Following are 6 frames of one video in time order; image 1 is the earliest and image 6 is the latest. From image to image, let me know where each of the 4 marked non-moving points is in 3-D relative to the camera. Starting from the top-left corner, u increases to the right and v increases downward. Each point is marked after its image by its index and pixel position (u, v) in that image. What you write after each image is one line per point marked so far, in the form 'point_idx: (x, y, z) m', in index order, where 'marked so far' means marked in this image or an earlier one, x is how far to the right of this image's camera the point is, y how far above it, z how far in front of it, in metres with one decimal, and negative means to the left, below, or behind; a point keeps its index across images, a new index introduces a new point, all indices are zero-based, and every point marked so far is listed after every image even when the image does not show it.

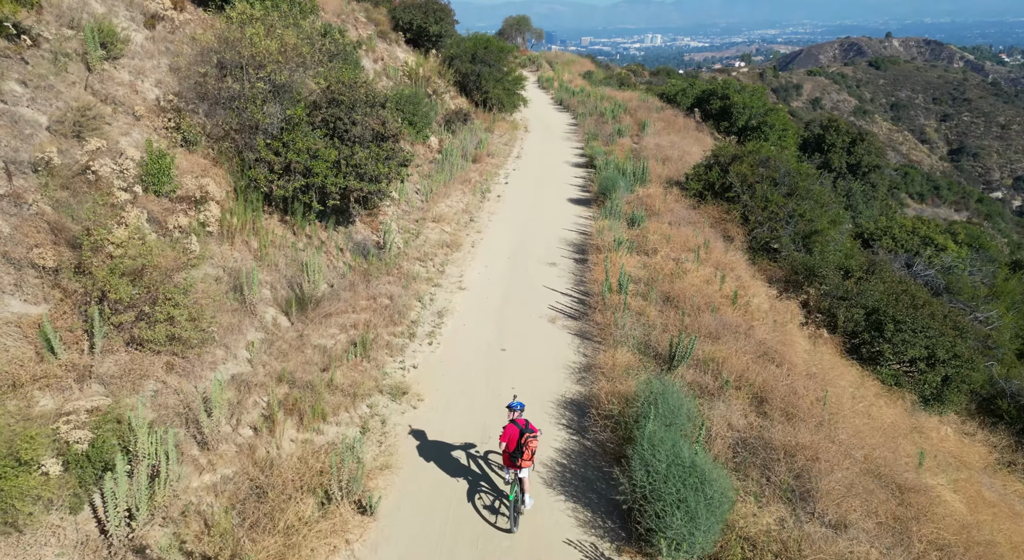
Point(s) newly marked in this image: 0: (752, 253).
0: (+5.0, +0.6, +14.8) m
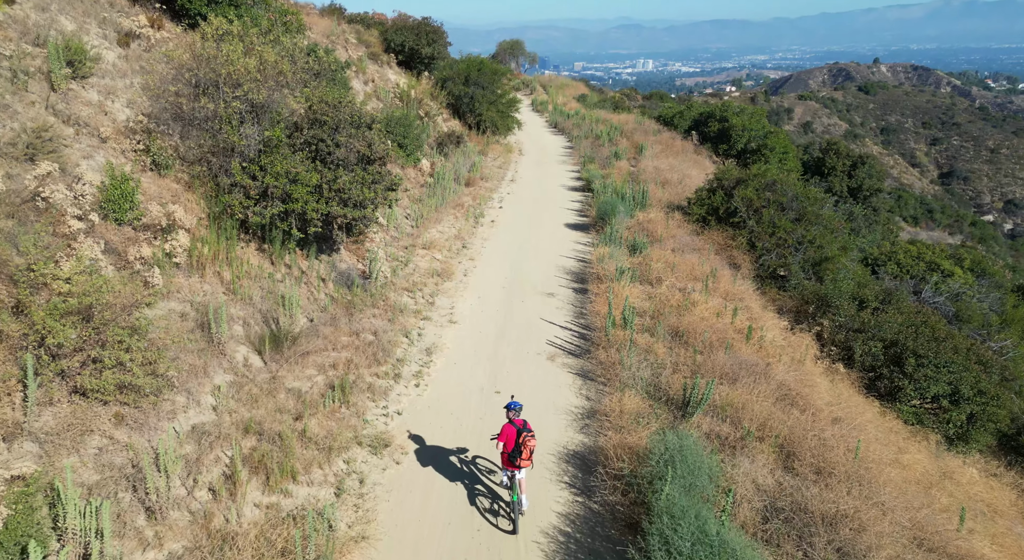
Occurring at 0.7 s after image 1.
0: (+4.9, 0.0, +14.0) m
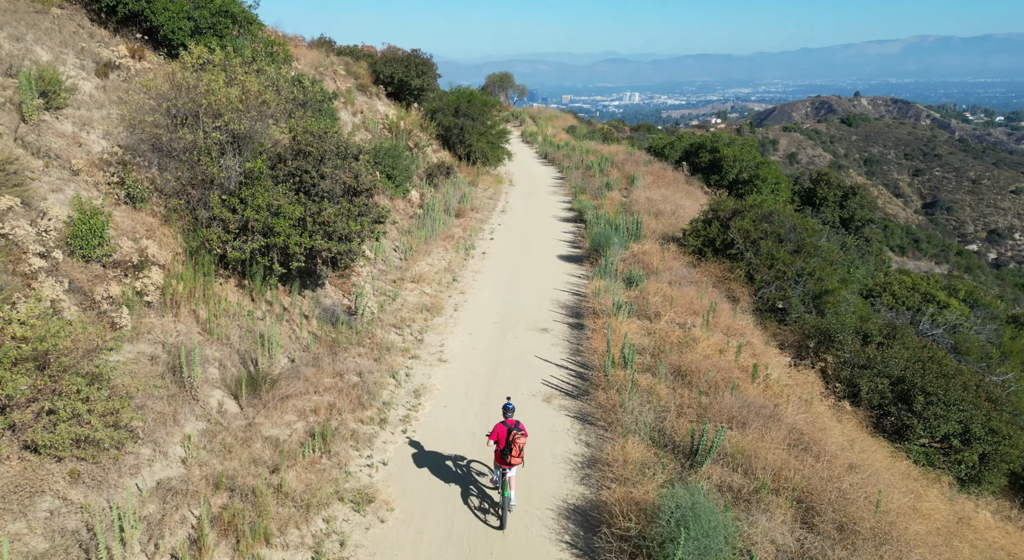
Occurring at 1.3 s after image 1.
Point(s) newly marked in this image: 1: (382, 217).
0: (+4.8, -0.7, +13.6) m
1: (-2.2, +1.0, +11.7) m
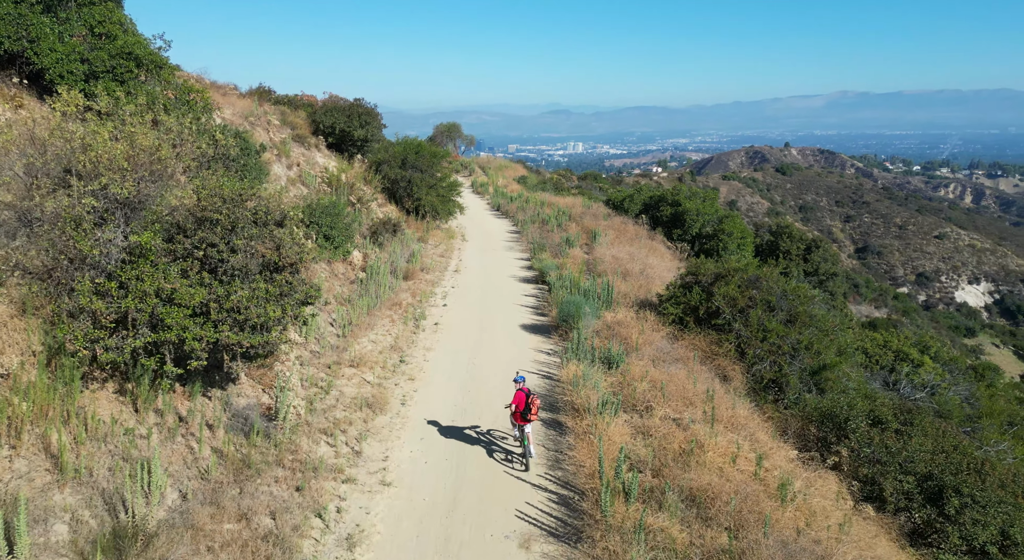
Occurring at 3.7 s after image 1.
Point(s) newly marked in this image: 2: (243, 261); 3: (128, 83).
0: (+4.1, -2.0, +11.8) m
1: (-2.7, -0.2, +9.6) m
2: (-3.3, +0.2, +8.6) m
3: (-6.9, +3.6, +12.8) m
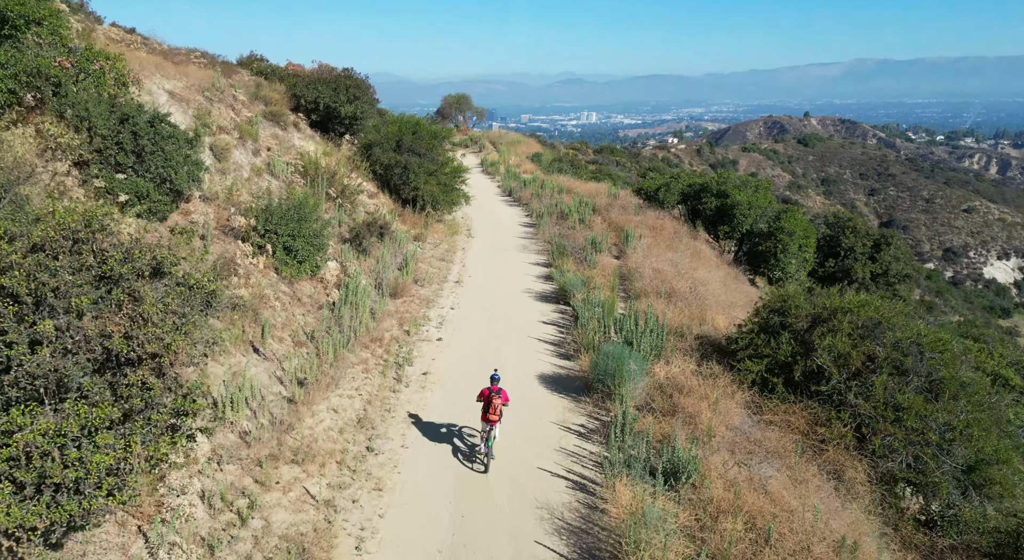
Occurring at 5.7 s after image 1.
0: (+4.2, -2.6, +8.0) m
1: (-2.6, -0.9, +5.8) m
2: (-3.2, -0.5, +4.9) m
3: (-6.7, +3.0, +9.0) m
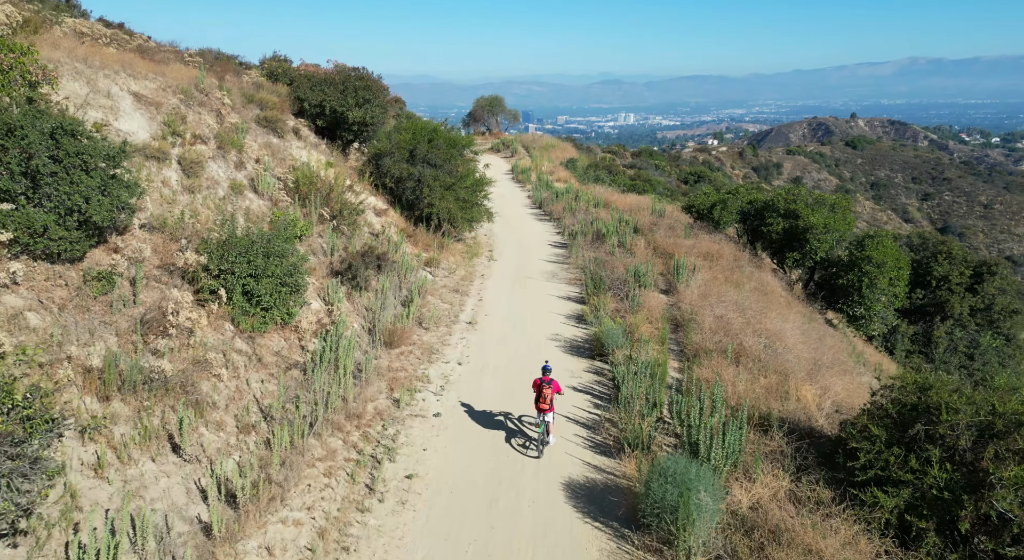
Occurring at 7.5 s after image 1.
0: (+4.3, -3.4, +4.8) m
1: (-2.7, -1.7, +2.9) m
2: (-3.3, -1.3, +2.0) m
3: (-6.6, +2.3, +6.3) m
